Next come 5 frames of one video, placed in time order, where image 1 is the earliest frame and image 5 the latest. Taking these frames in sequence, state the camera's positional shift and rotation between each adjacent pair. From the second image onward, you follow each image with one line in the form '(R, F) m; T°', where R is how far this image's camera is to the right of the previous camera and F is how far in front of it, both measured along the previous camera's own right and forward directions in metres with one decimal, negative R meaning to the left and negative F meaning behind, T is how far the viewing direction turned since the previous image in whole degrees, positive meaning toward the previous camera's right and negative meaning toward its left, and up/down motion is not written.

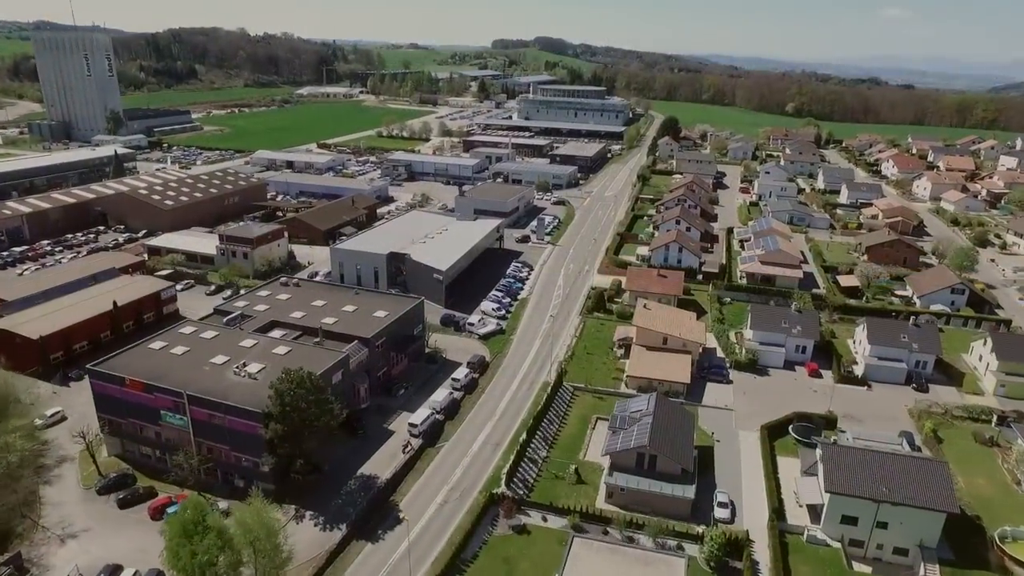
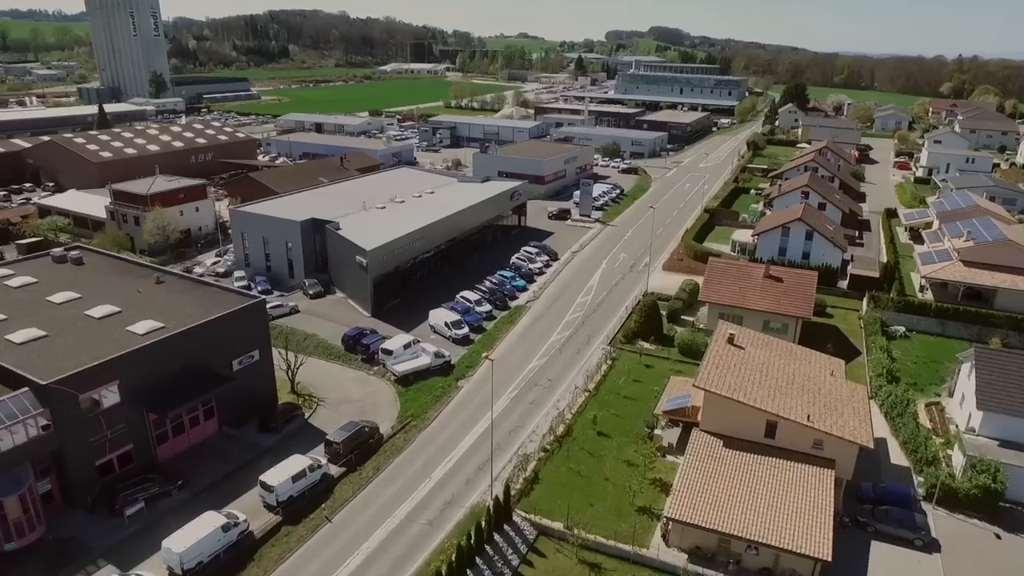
(+7.0, +29.2) m; -9°
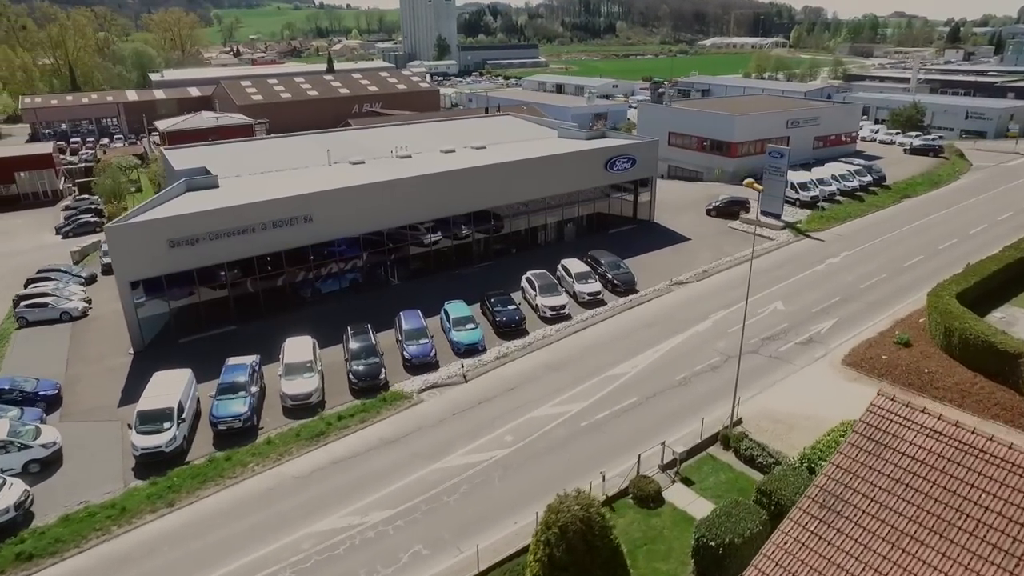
(+10.6, +25.8) m; -27°
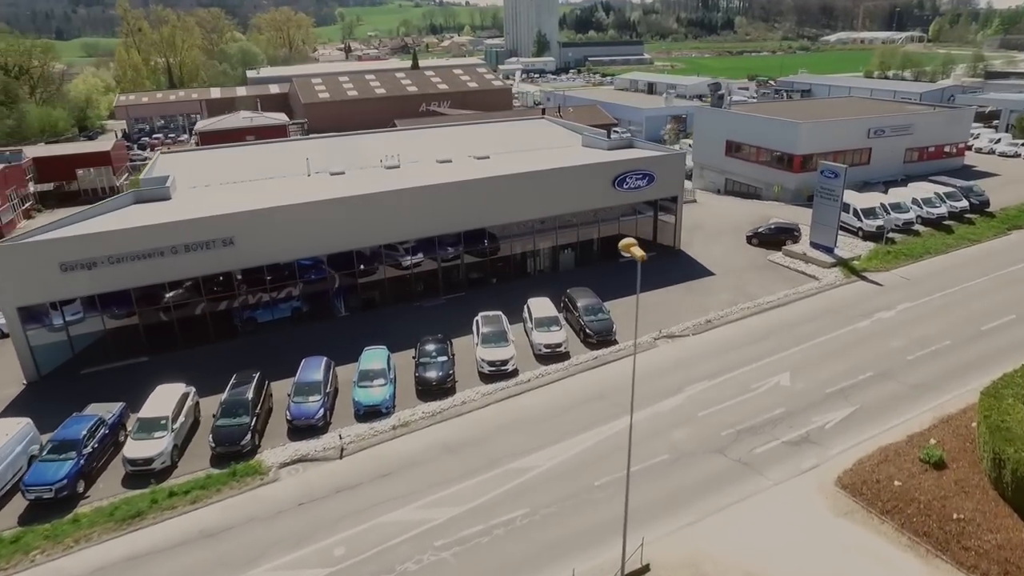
(+4.6, +4.2) m; -9°
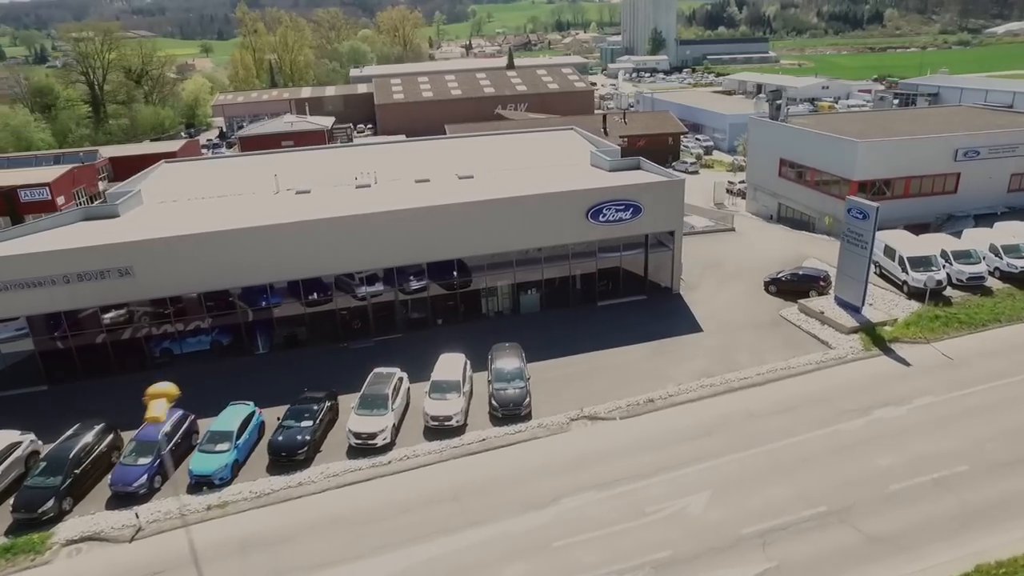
(+5.5, +3.6) m; -10°
